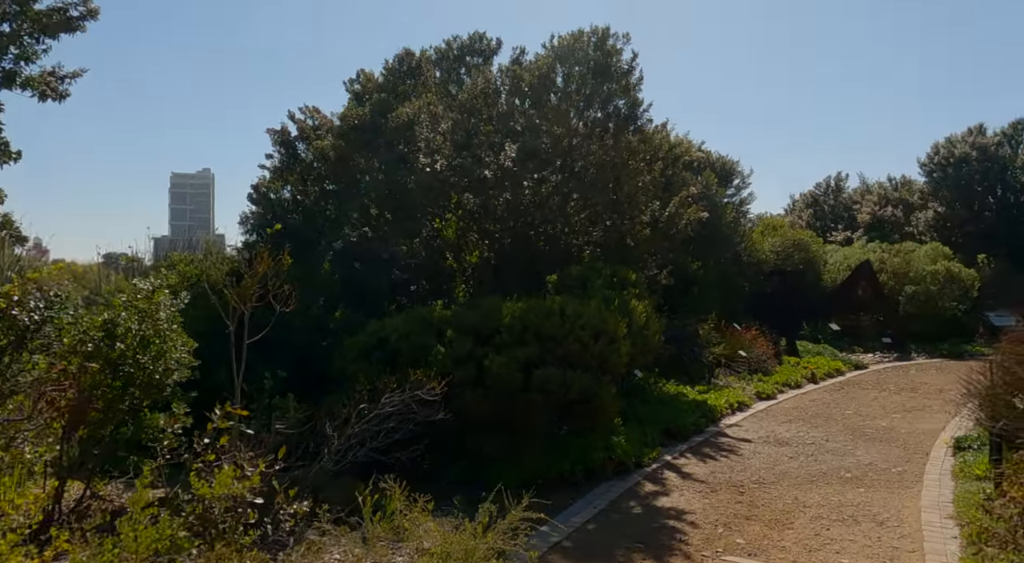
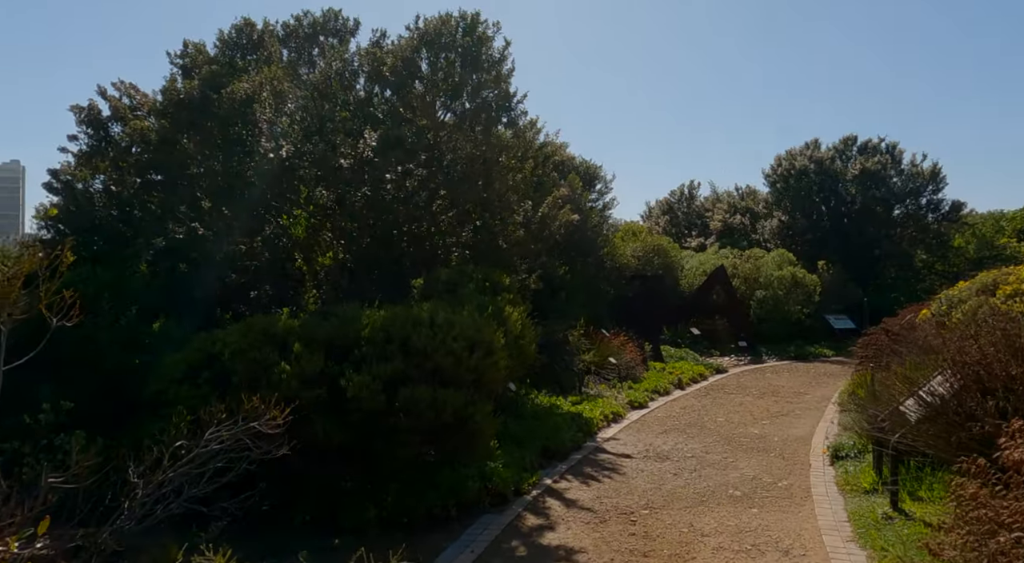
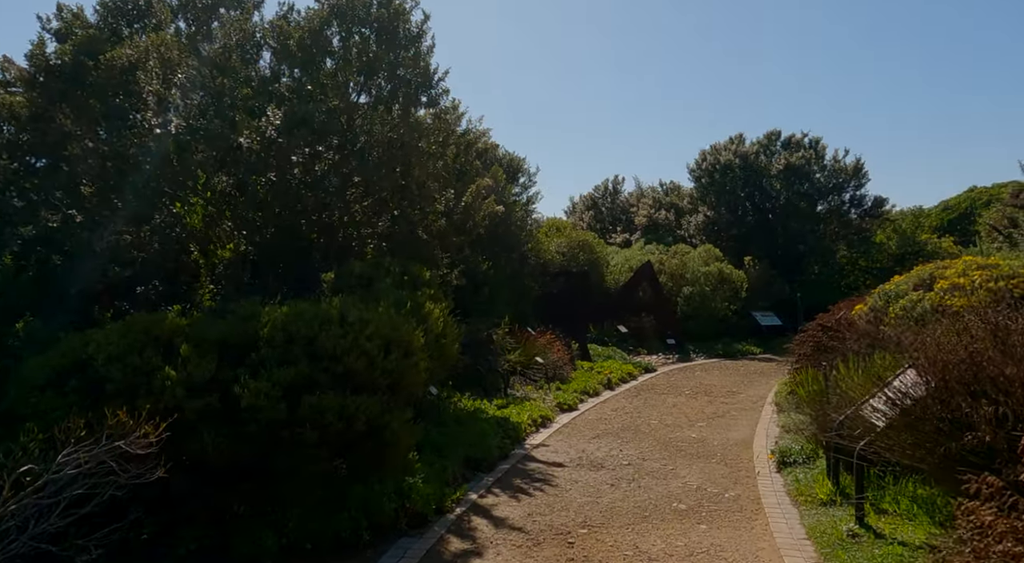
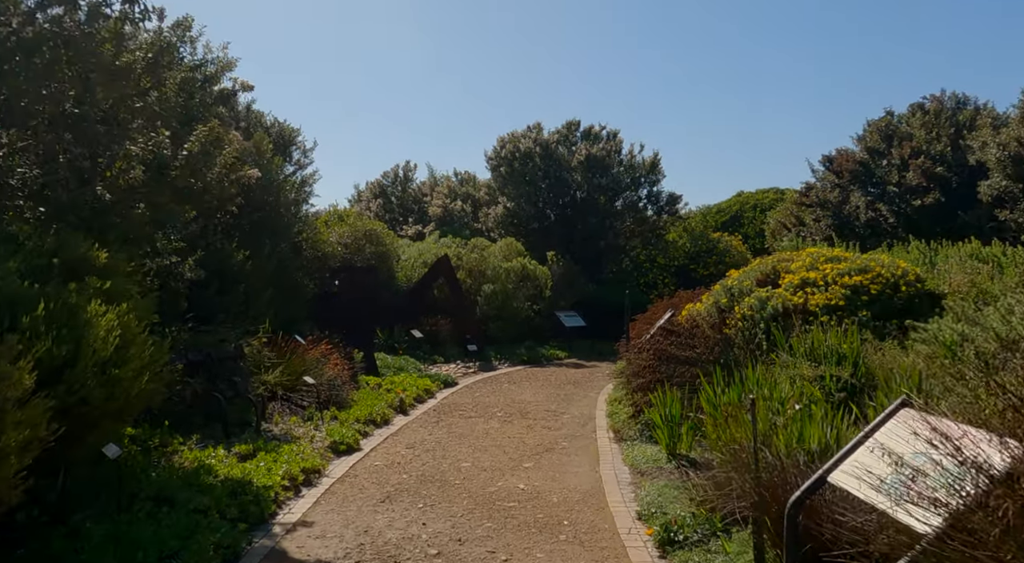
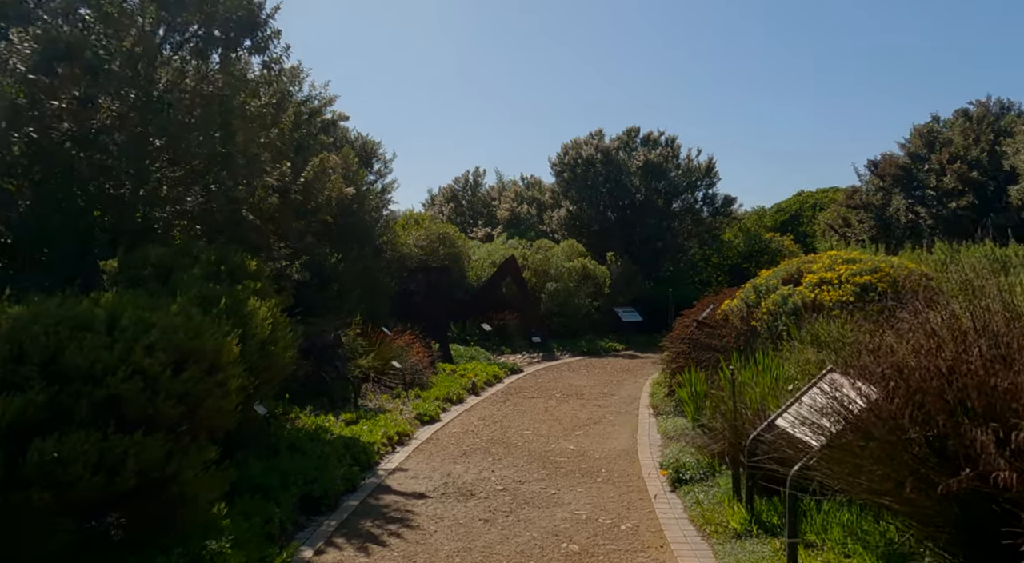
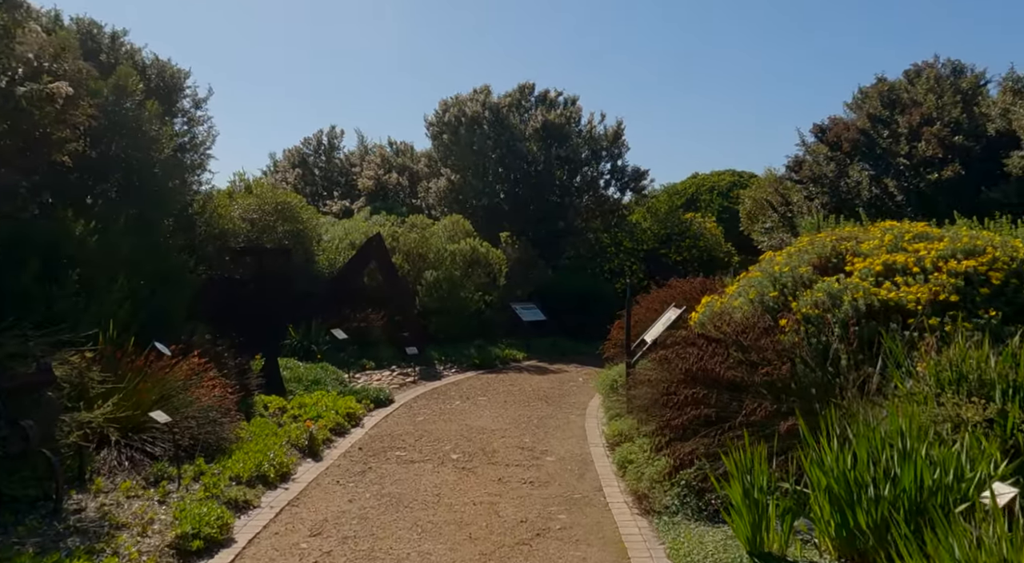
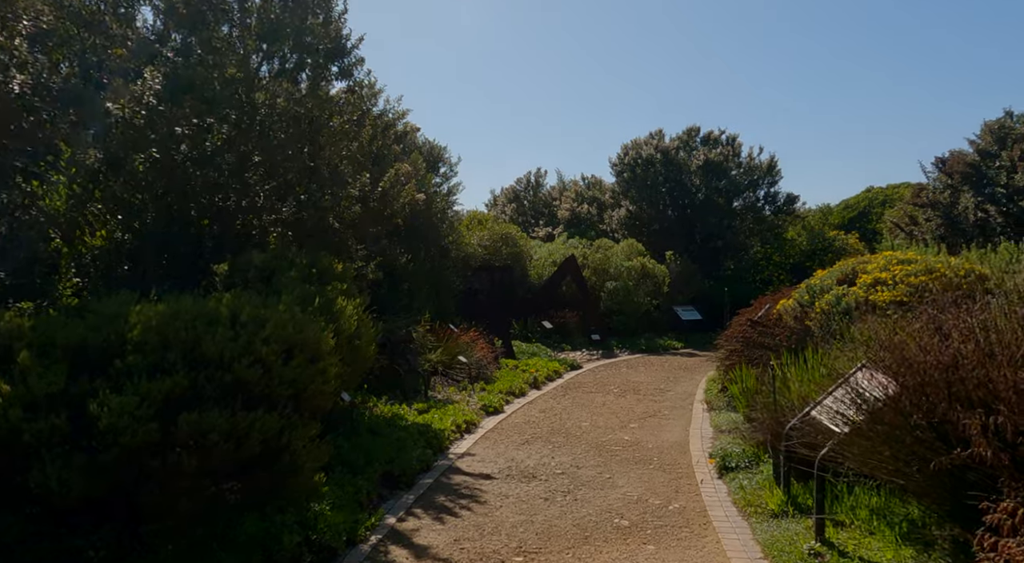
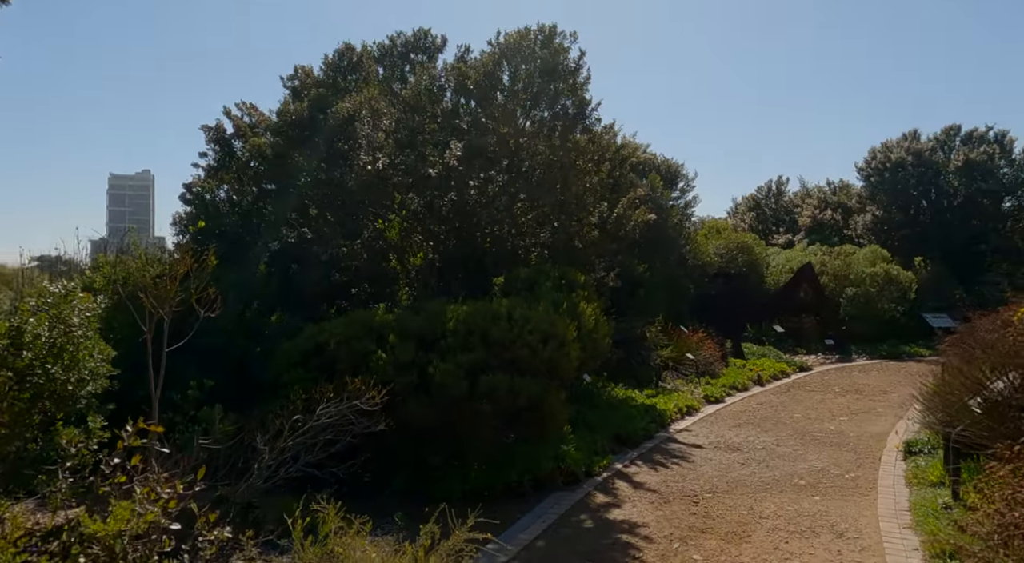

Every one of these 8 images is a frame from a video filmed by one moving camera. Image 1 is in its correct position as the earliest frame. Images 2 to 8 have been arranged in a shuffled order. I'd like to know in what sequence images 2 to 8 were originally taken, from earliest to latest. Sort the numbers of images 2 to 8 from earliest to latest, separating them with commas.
8, 2, 3, 7, 5, 4, 6
